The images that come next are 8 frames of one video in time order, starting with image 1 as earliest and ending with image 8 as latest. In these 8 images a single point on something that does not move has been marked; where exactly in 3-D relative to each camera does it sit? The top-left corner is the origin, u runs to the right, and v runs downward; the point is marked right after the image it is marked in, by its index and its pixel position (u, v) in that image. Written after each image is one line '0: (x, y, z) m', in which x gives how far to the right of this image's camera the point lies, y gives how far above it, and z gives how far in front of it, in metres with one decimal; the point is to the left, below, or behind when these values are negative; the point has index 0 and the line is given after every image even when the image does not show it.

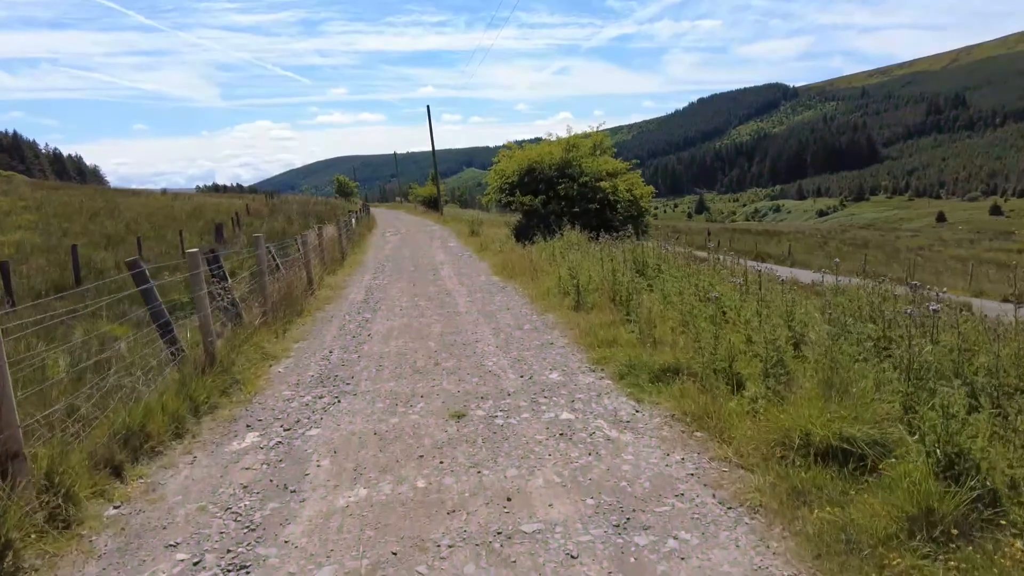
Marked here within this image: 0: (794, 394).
0: (+1.8, -0.7, +4.4) m
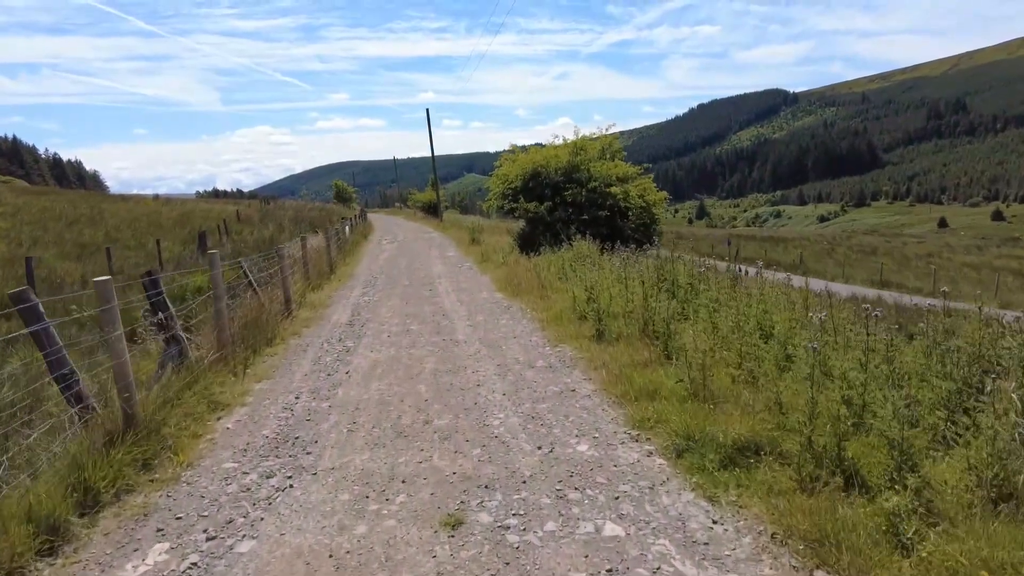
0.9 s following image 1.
0: (+1.9, -0.9, +2.9) m
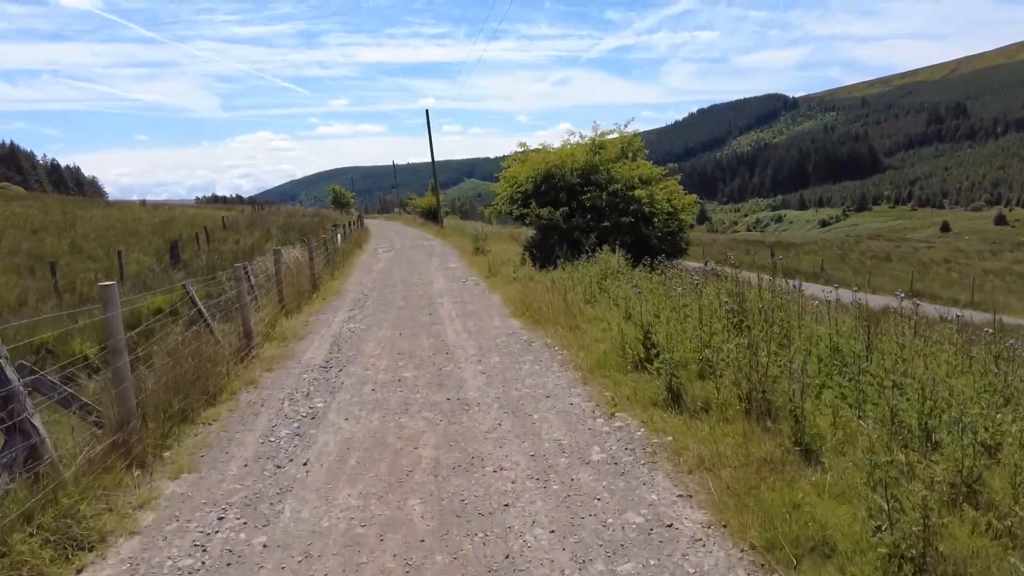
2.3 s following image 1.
0: (+2.2, -1.3, +0.6) m
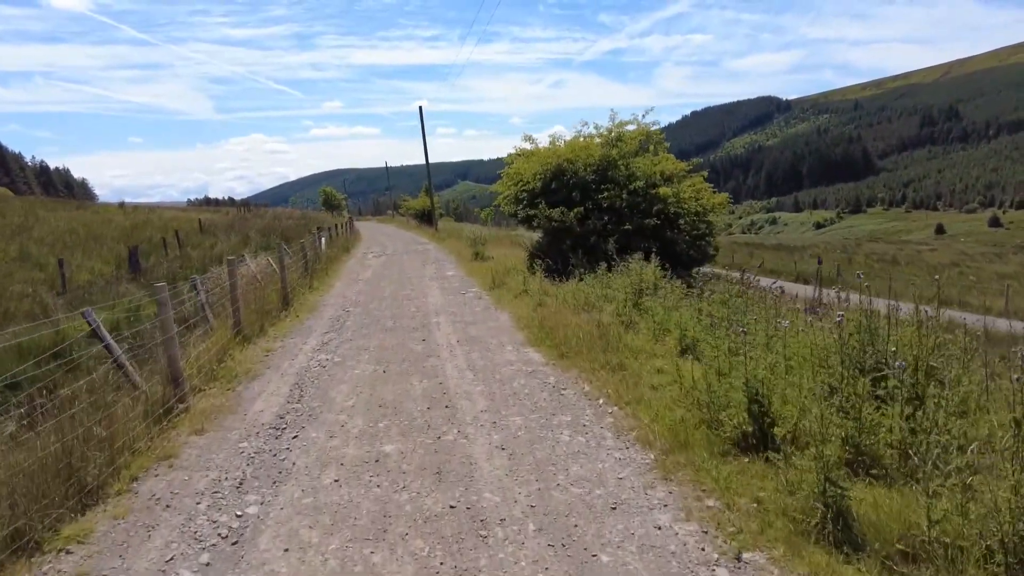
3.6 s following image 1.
0: (+2.5, -1.5, -1.5) m
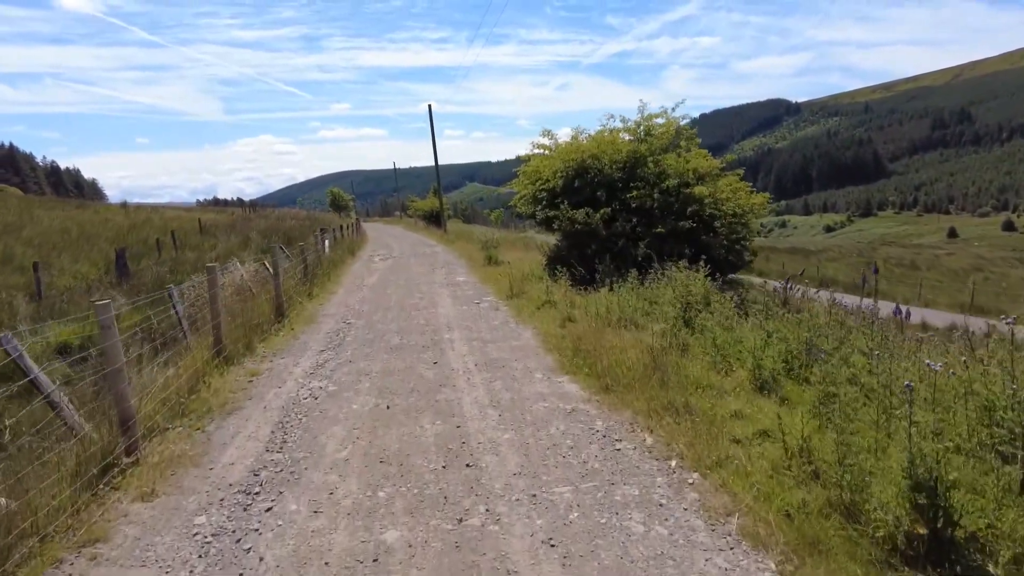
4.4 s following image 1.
0: (+2.6, -1.6, -2.8) m
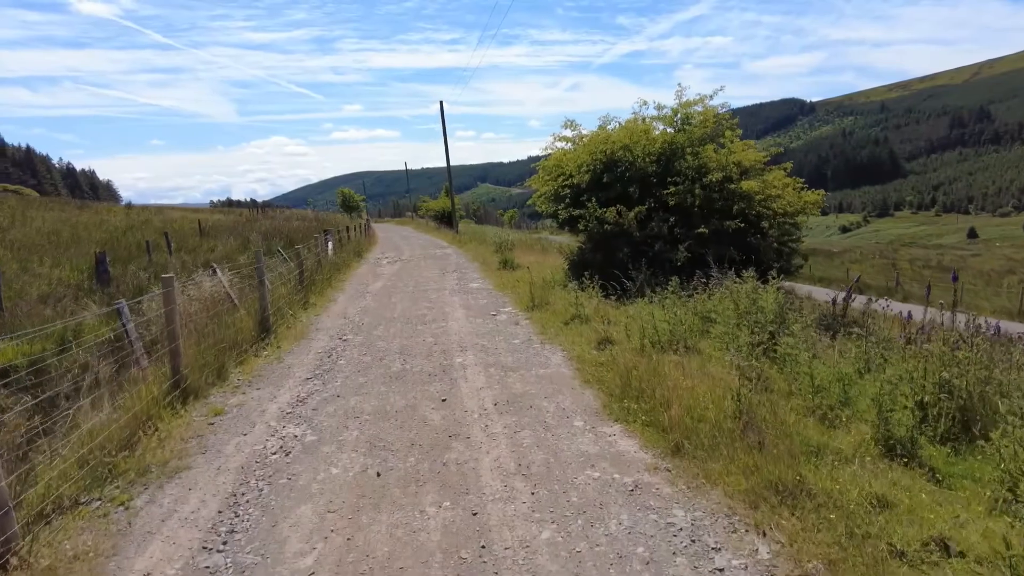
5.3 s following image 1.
0: (+2.7, -1.7, -4.4) m
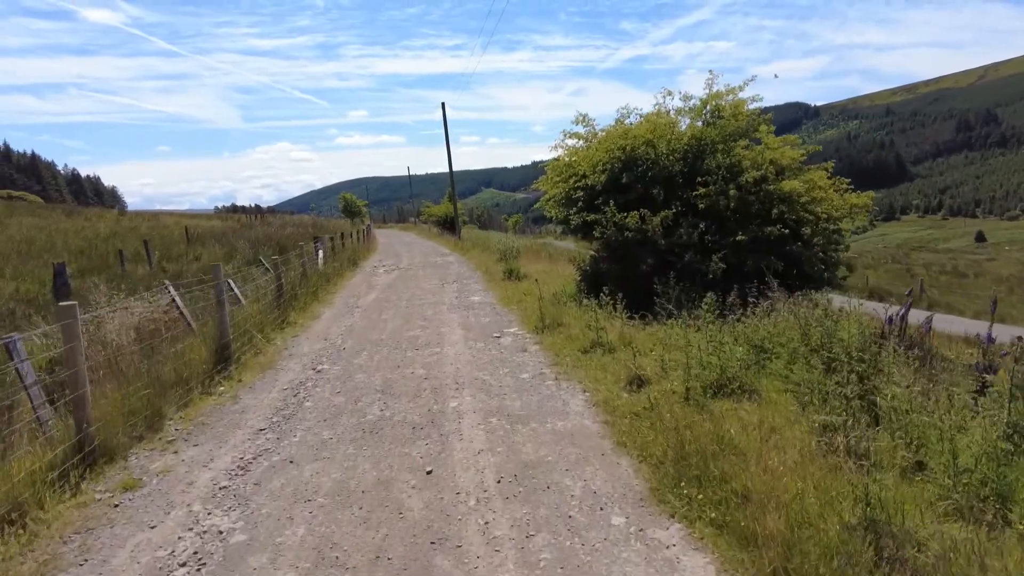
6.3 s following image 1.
0: (+2.7, -1.9, -5.8) m
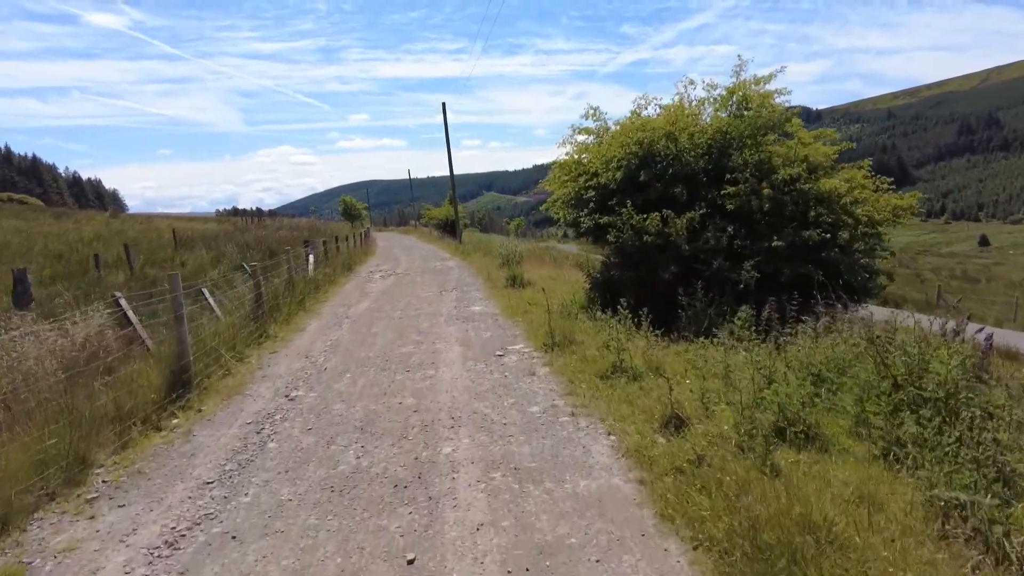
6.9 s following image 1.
0: (+2.7, -1.9, -6.9) m
